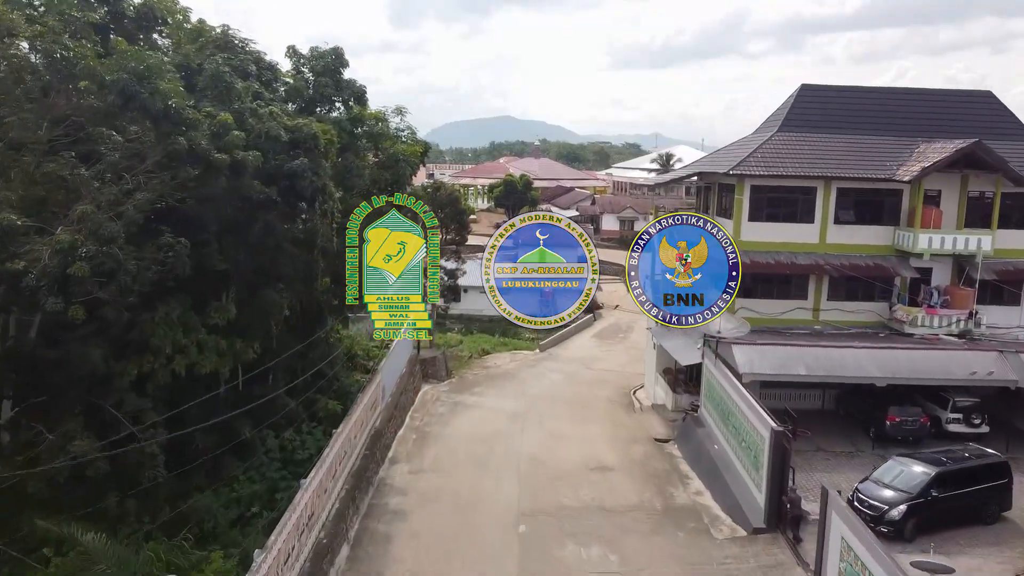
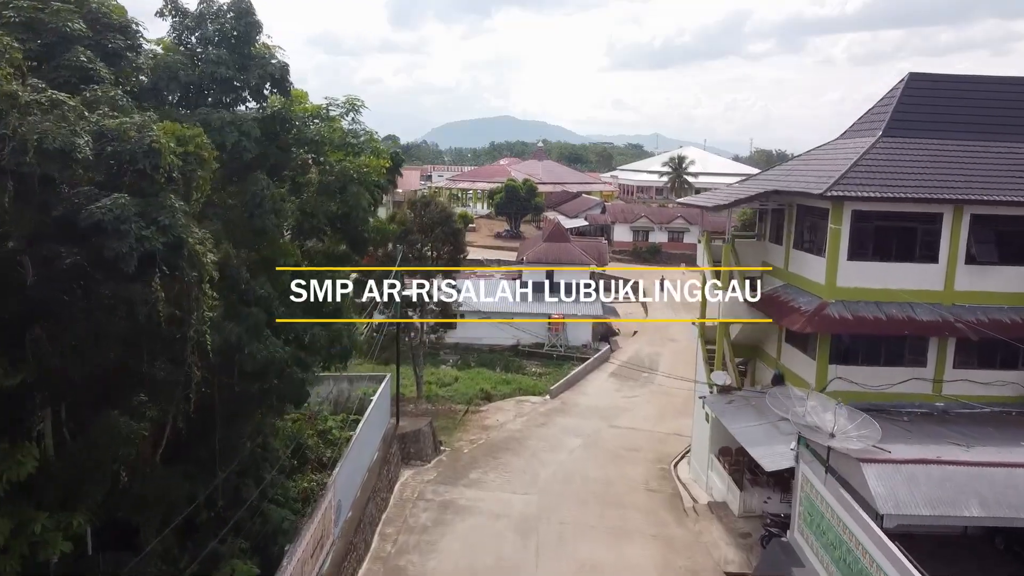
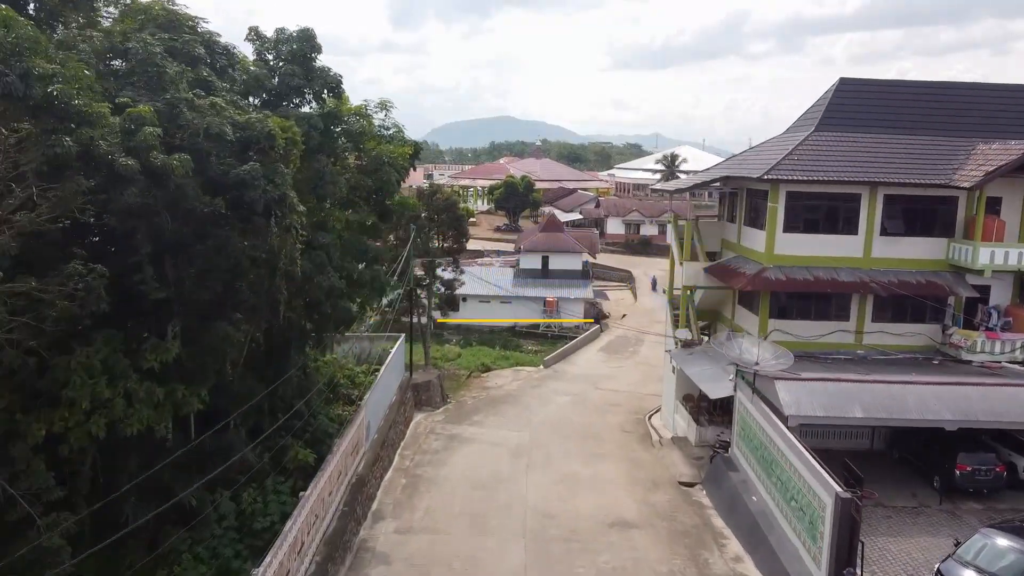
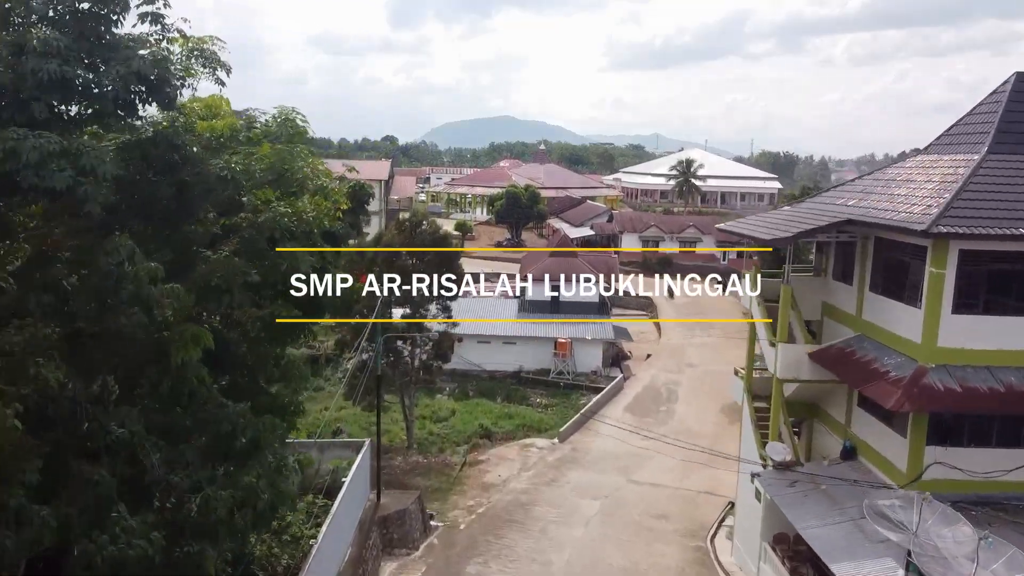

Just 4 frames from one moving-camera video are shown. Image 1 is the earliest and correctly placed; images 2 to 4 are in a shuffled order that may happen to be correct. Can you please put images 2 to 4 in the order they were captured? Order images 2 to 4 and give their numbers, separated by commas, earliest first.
3, 2, 4
